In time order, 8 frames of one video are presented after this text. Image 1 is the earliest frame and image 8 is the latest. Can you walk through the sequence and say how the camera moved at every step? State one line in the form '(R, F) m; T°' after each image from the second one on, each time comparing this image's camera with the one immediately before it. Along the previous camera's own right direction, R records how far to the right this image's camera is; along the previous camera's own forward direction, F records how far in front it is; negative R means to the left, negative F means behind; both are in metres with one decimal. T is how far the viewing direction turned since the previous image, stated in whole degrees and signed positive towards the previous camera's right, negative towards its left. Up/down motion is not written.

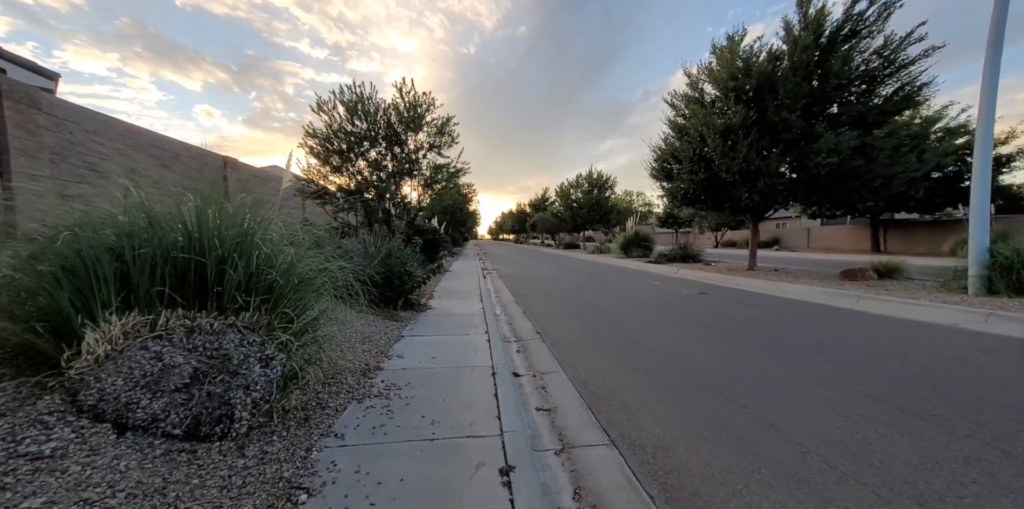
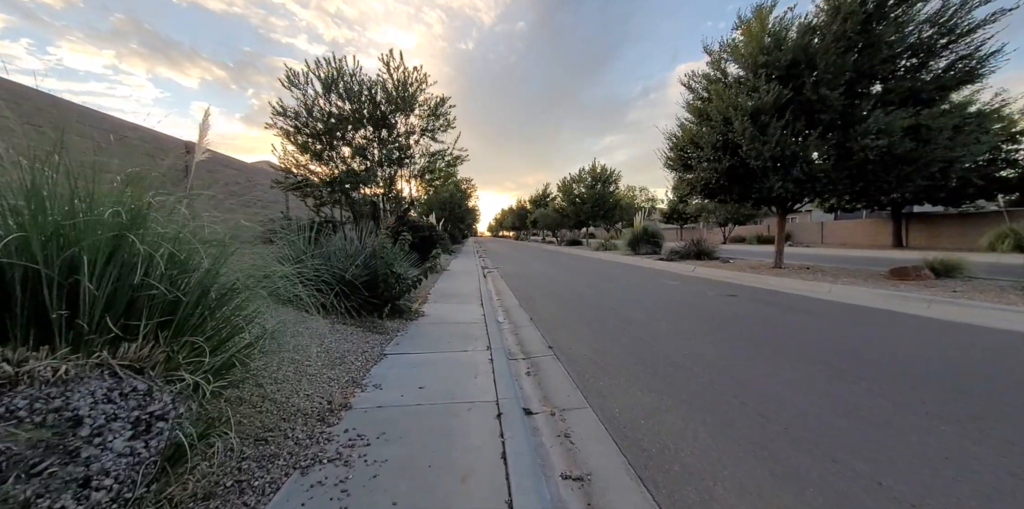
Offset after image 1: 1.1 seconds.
(-0.1, +1.0) m; 0°
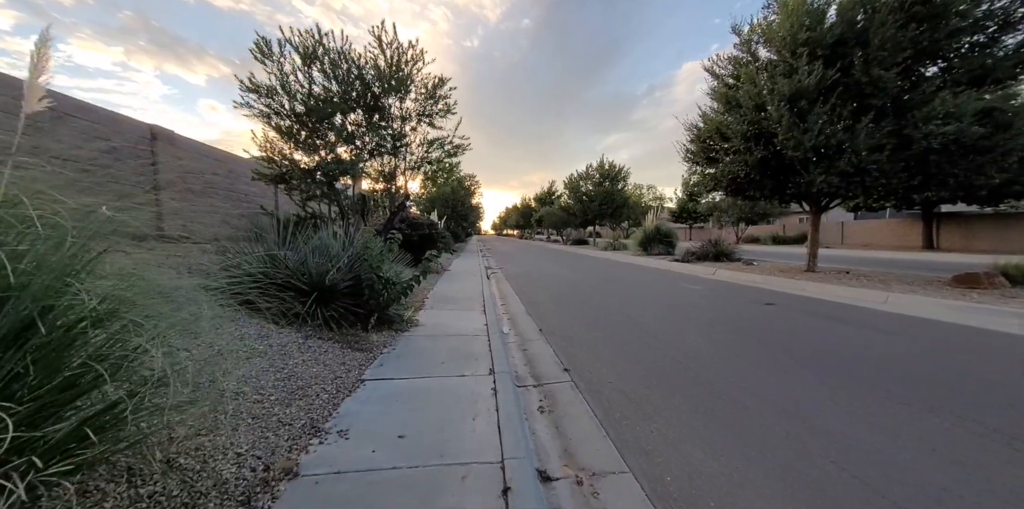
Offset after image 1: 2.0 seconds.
(-0.1, +0.9) m; -1°
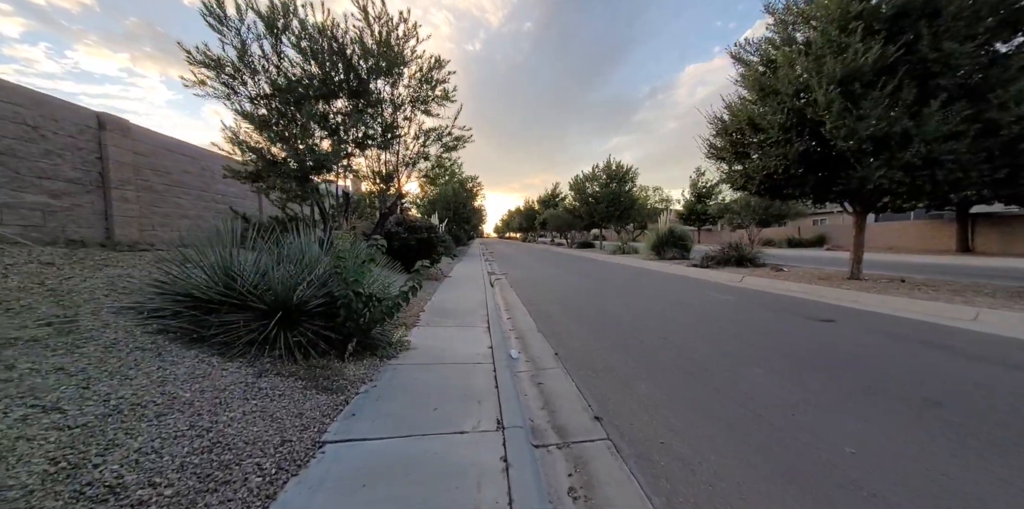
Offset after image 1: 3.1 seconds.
(-0.1, +1.0) m; 0°
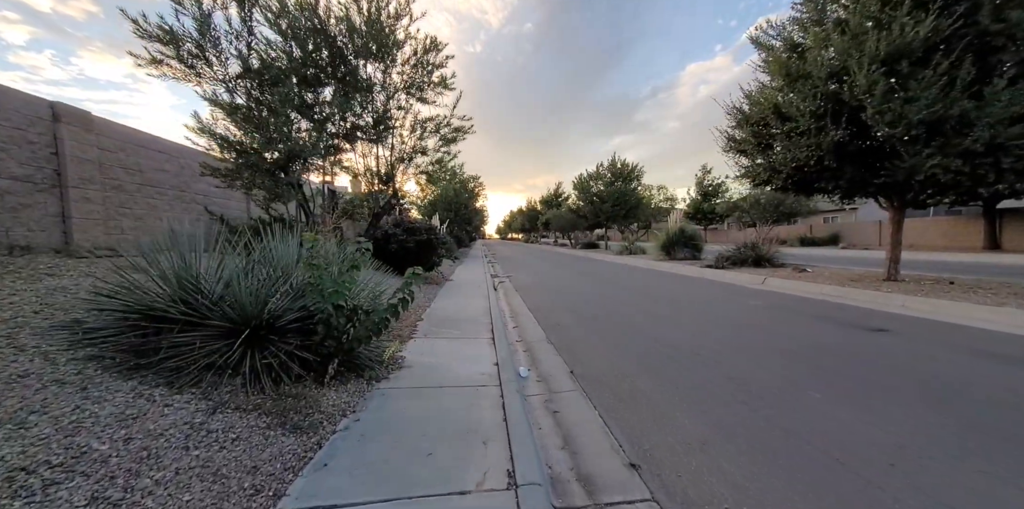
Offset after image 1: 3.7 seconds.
(-0.1, +0.6) m; 0°
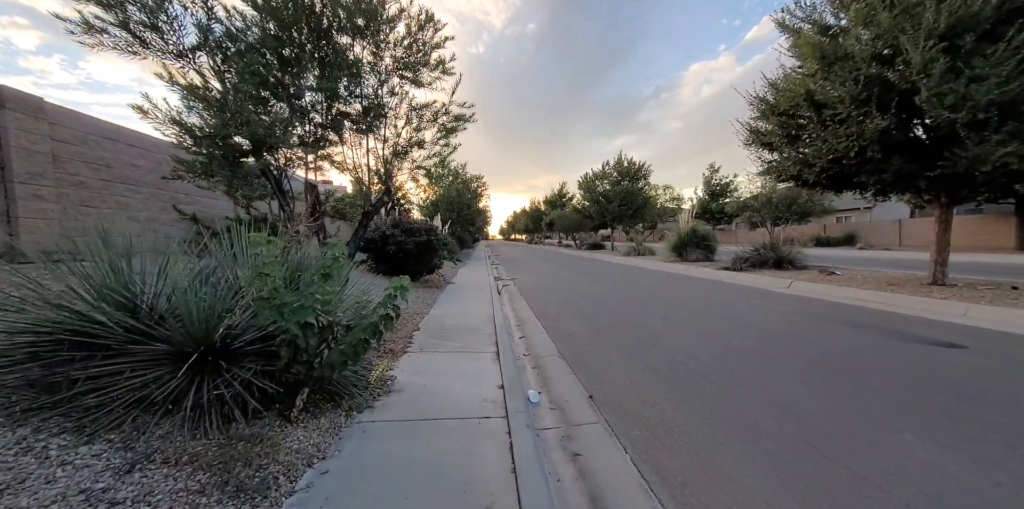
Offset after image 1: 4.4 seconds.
(-0.1, +0.7) m; -1°
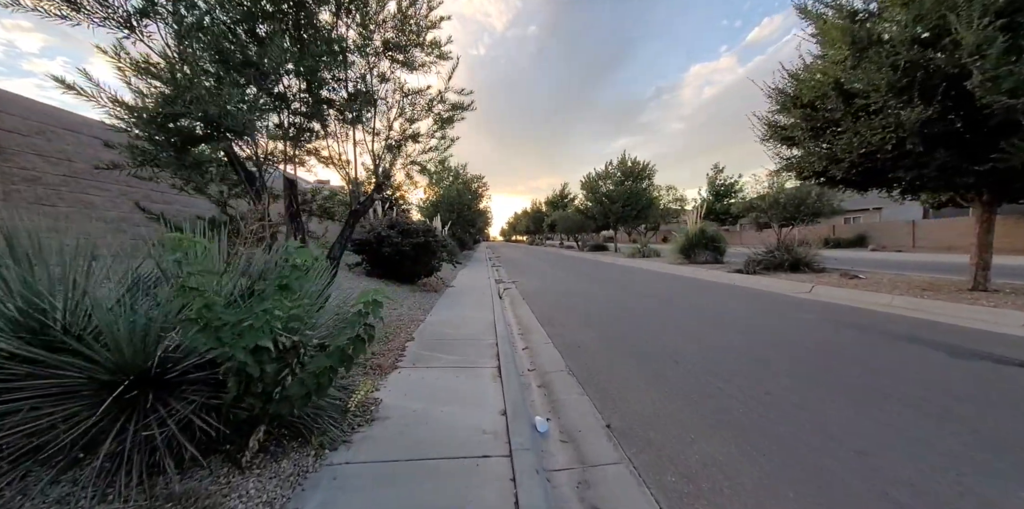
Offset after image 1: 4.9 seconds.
(0.0, +0.6) m; 0°
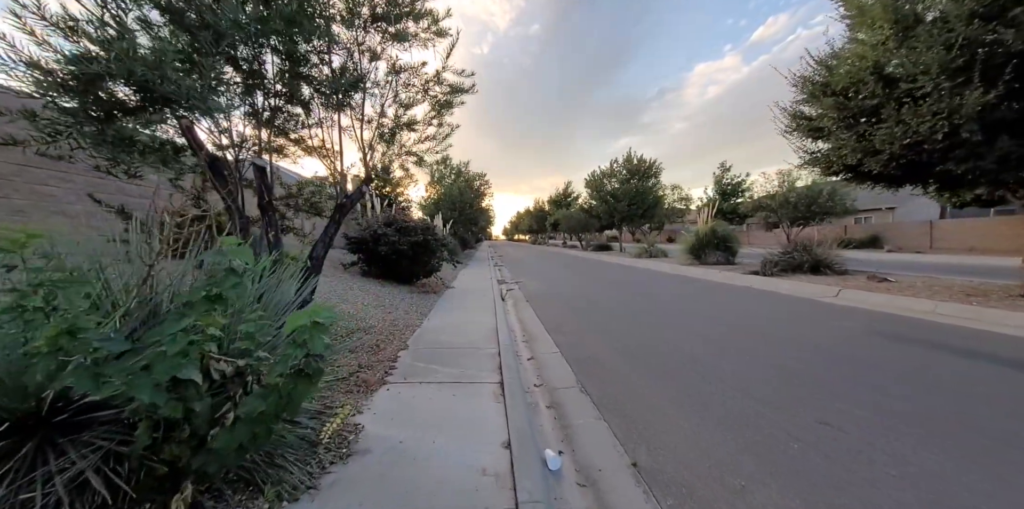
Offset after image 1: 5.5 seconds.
(0.0, +0.6) m; 0°
